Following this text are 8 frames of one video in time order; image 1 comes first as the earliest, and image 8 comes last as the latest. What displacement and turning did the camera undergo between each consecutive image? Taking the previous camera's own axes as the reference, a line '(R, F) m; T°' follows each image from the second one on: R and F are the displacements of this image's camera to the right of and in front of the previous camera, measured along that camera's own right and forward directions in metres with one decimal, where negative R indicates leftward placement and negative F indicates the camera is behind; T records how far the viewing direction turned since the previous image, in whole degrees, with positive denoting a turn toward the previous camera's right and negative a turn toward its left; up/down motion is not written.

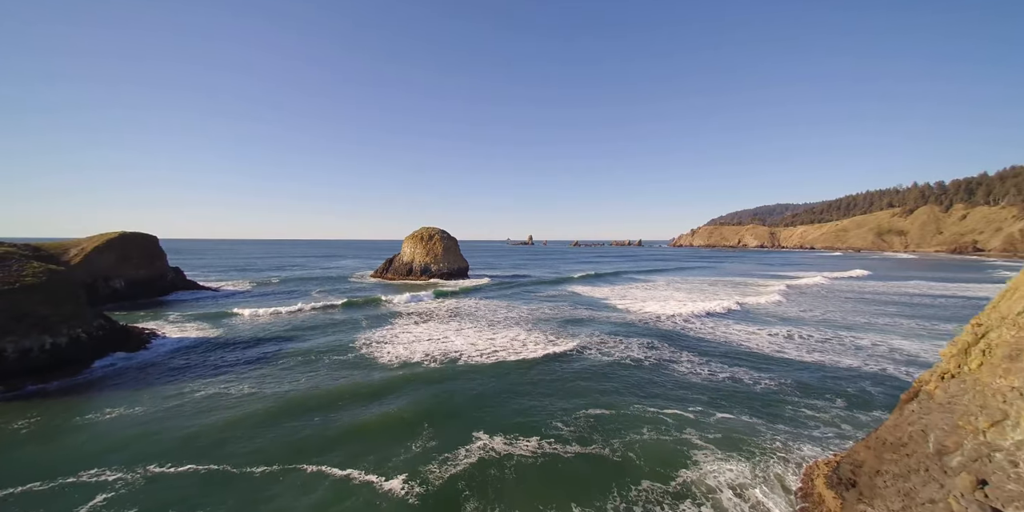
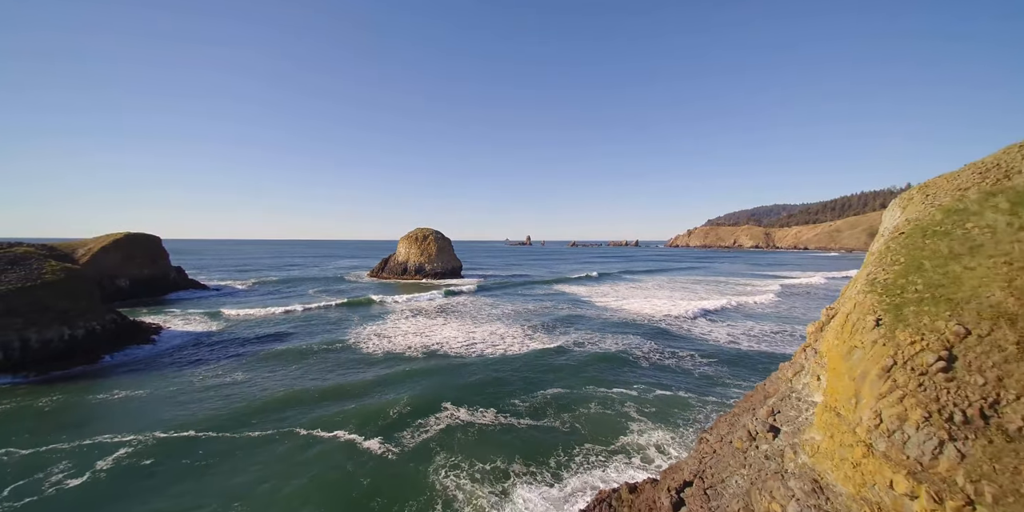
(+1.4, -2.6) m; 0°
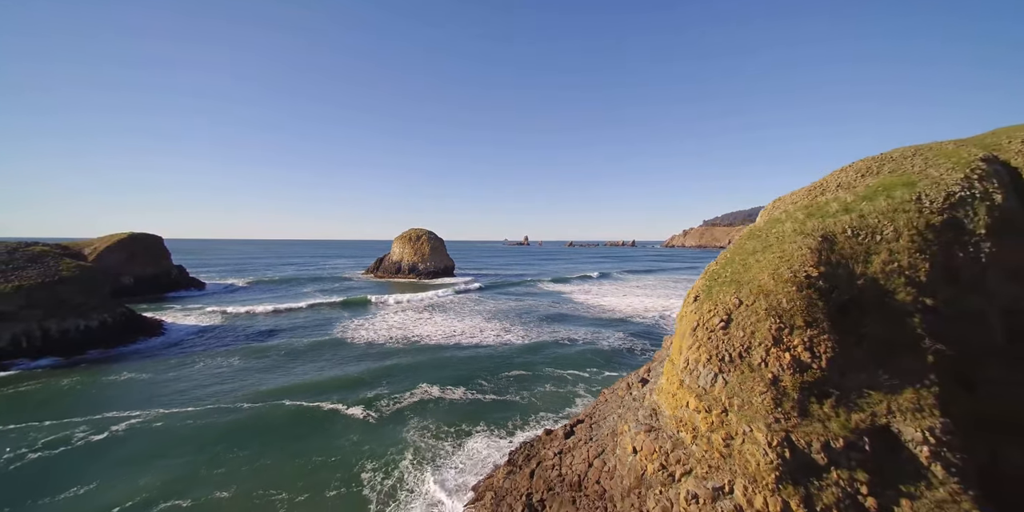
(+1.6, -2.9) m; 0°
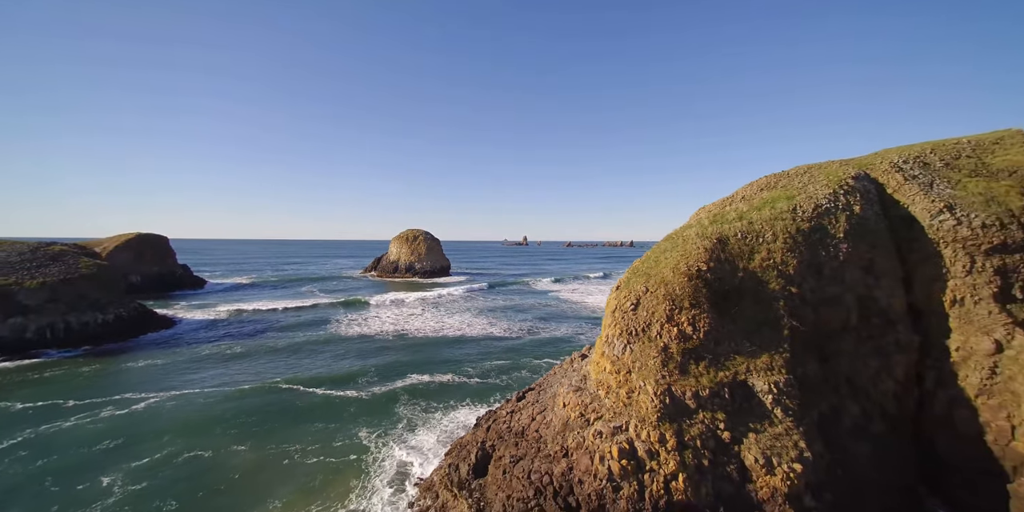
(+1.1, -2.6) m; 0°
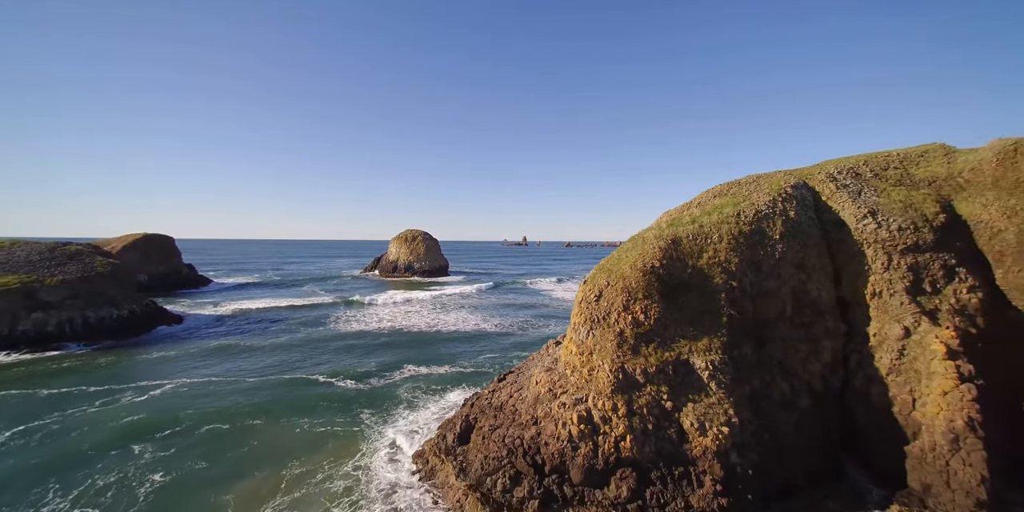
(+0.6, -1.9) m; 0°
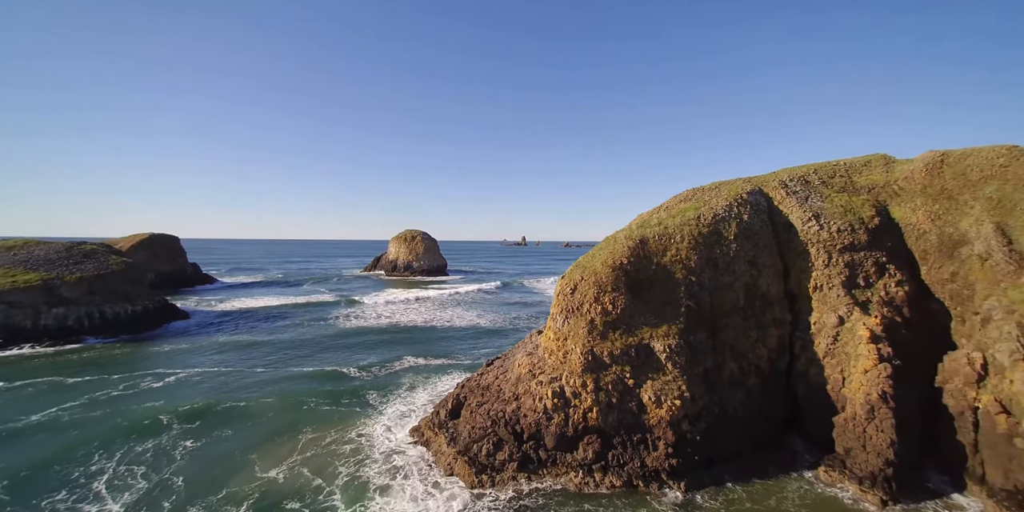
(+0.5, -1.9) m; 0°
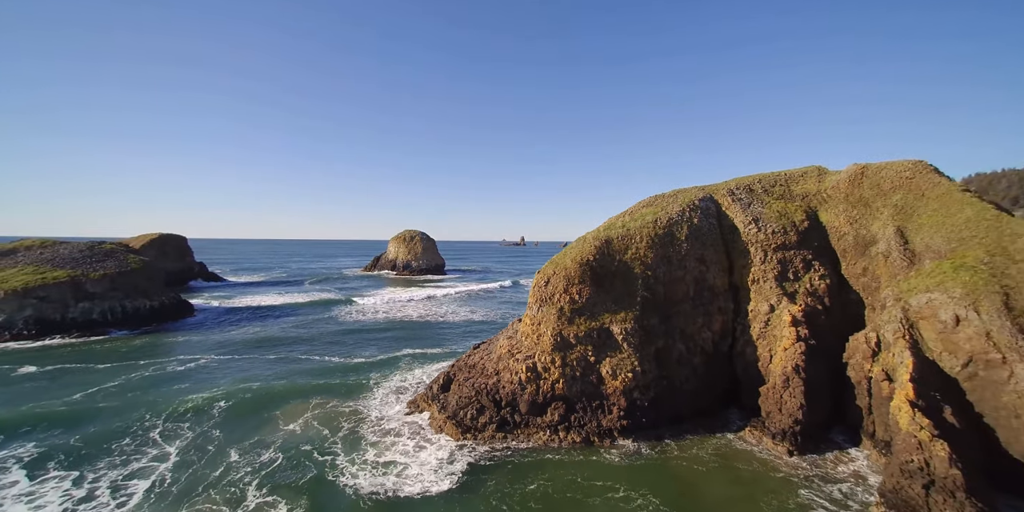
(+0.7, -2.7) m; 0°
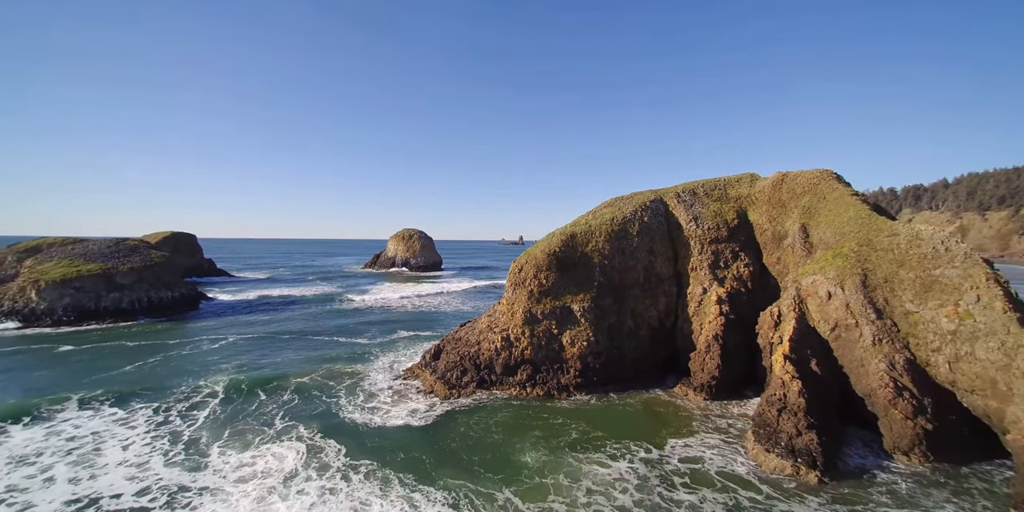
(+1.0, -3.9) m; 0°
